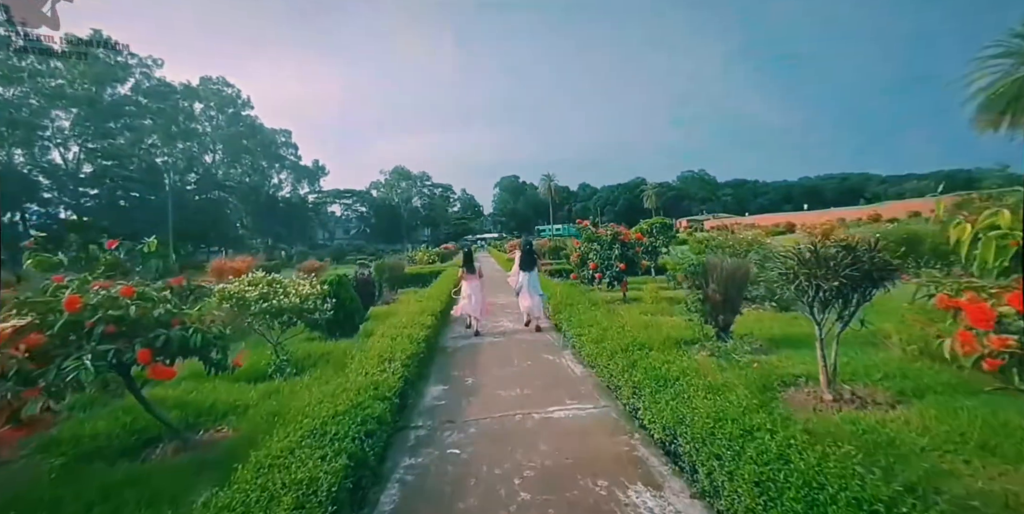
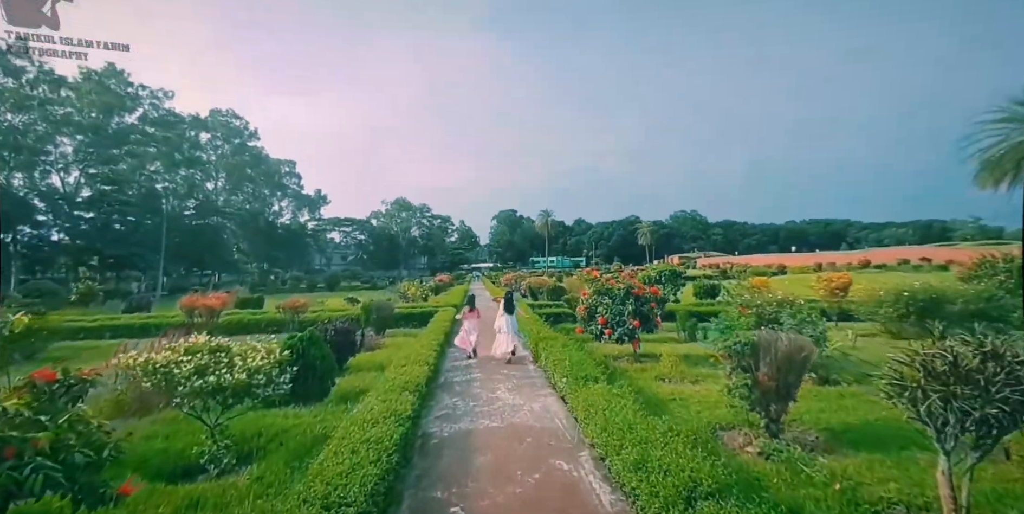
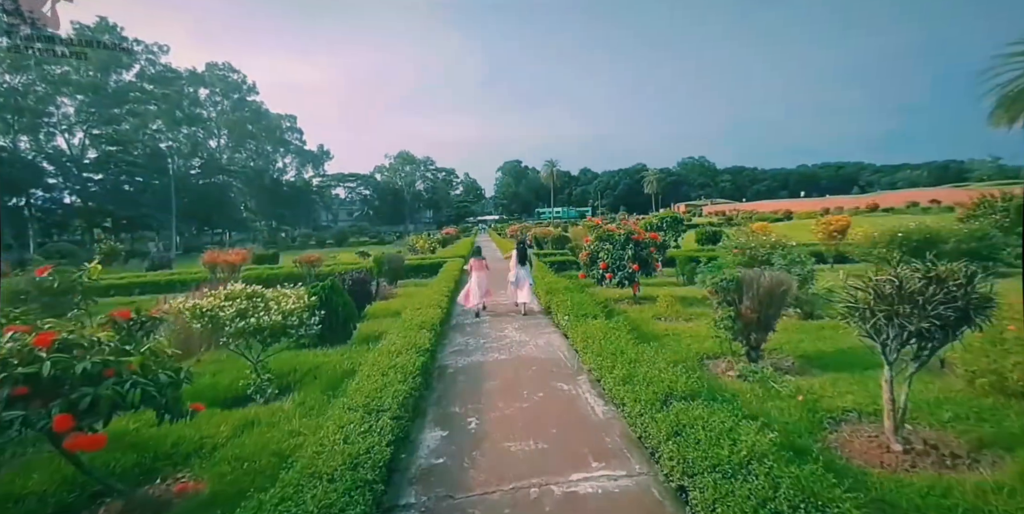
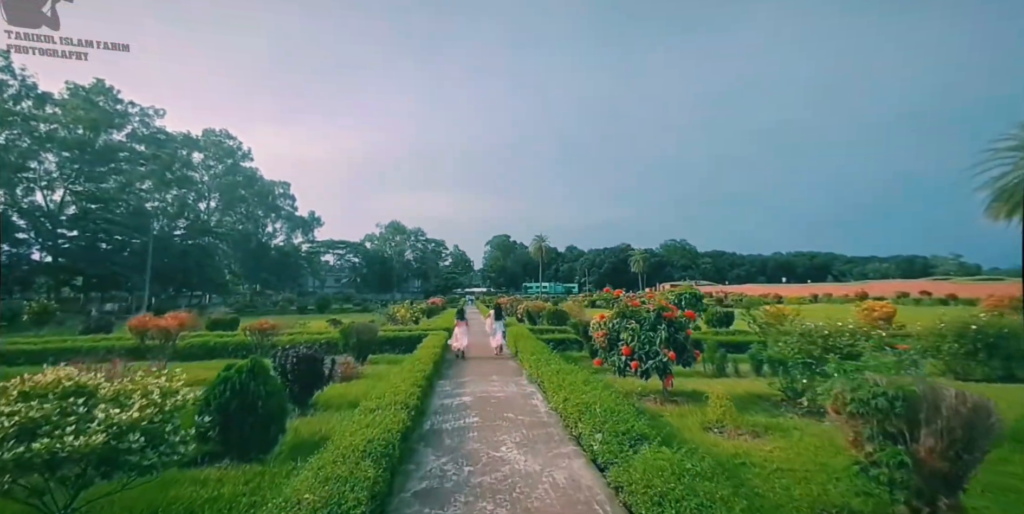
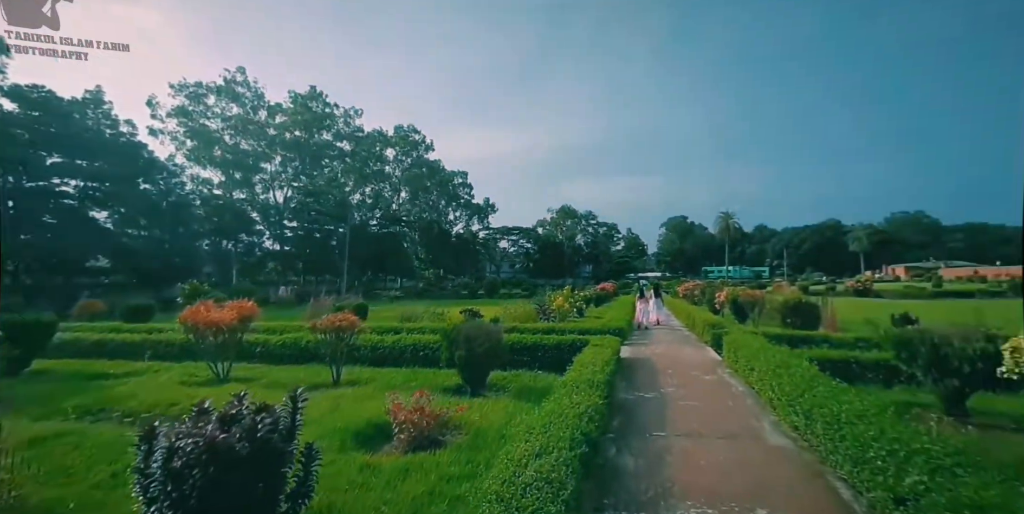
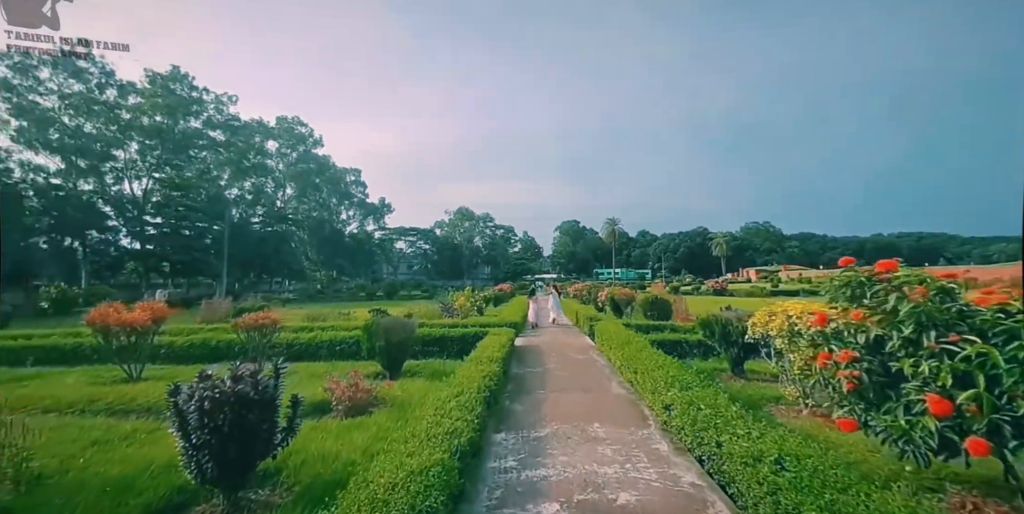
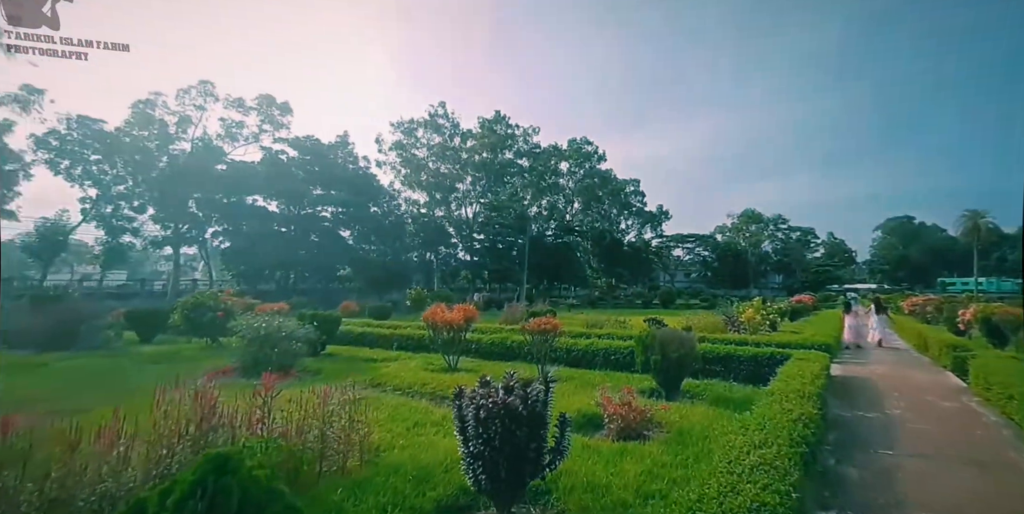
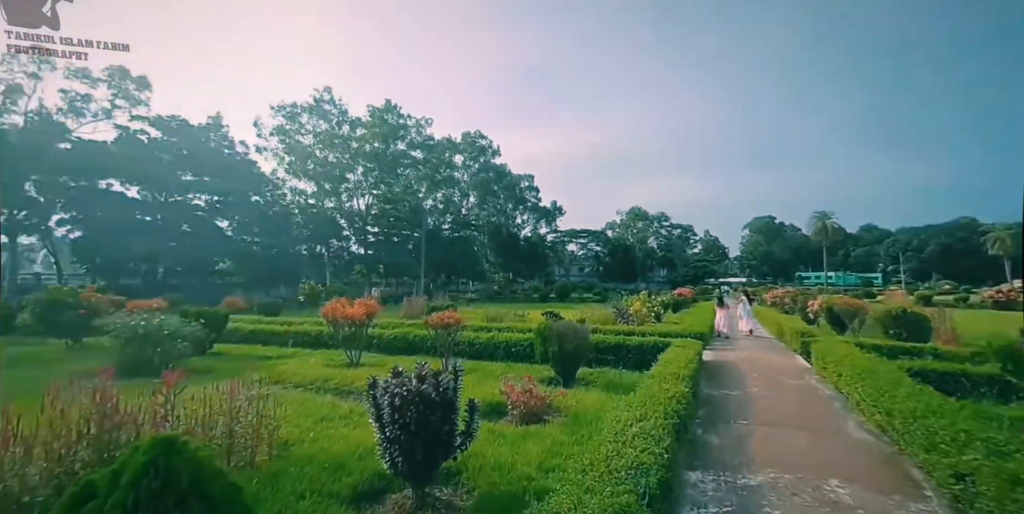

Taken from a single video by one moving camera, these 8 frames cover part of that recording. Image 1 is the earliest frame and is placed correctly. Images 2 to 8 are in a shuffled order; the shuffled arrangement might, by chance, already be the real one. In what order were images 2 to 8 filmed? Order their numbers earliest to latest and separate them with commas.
3, 2, 4, 6, 8, 7, 5
